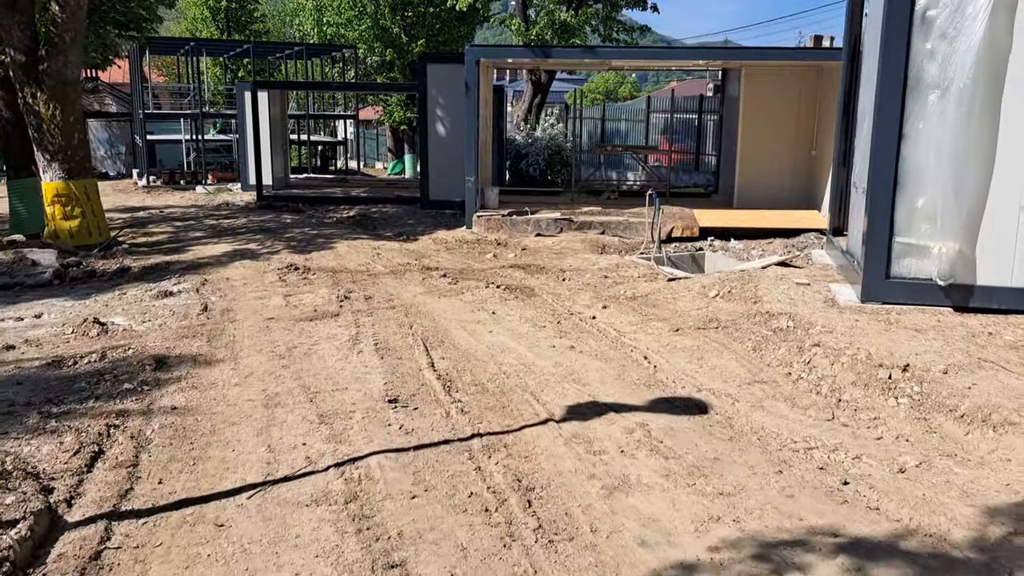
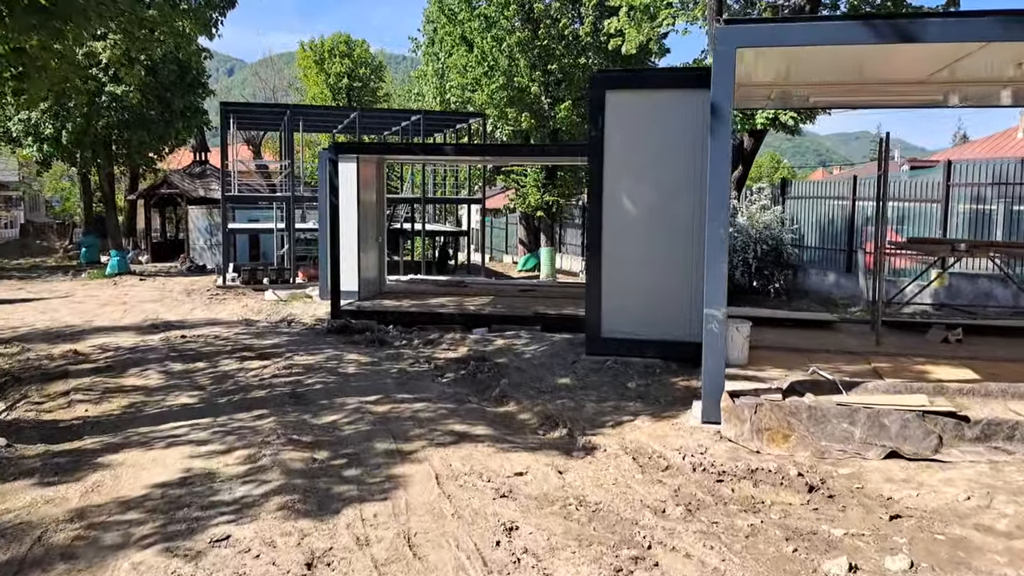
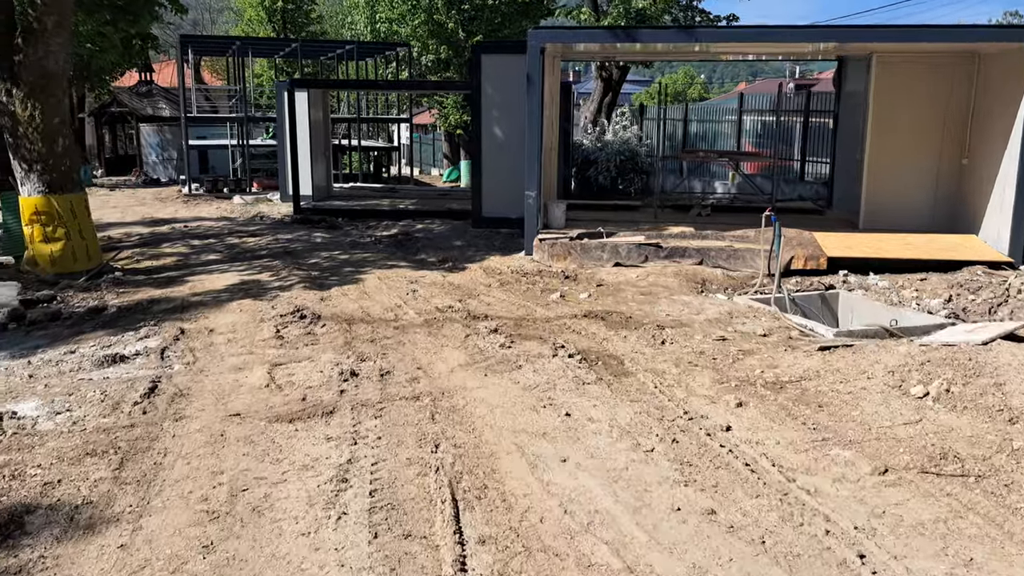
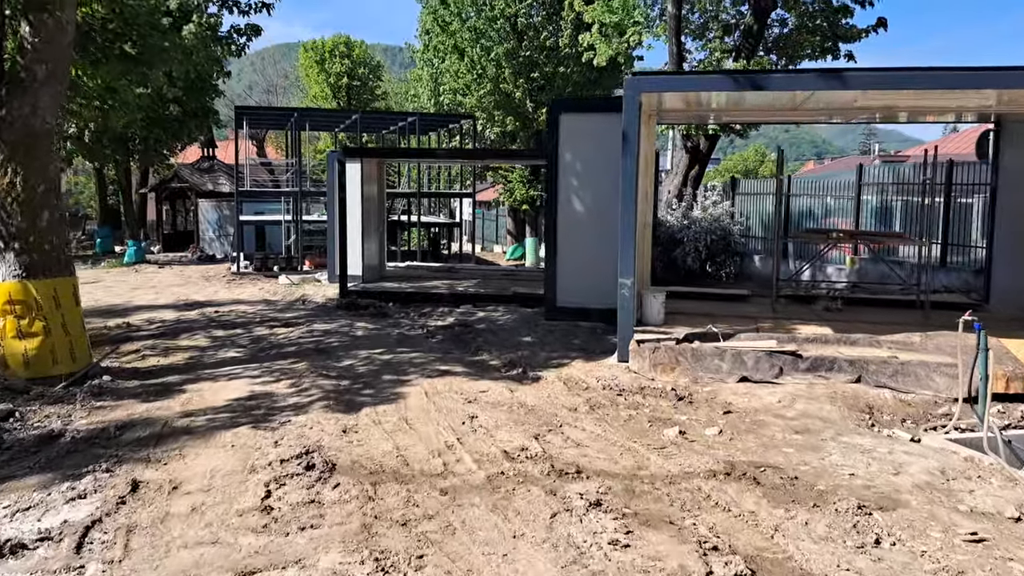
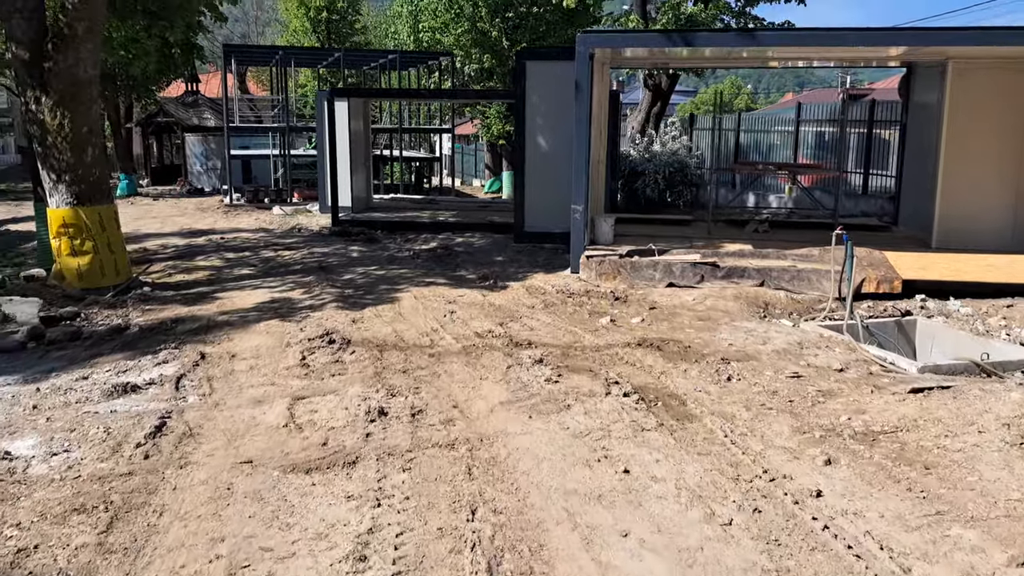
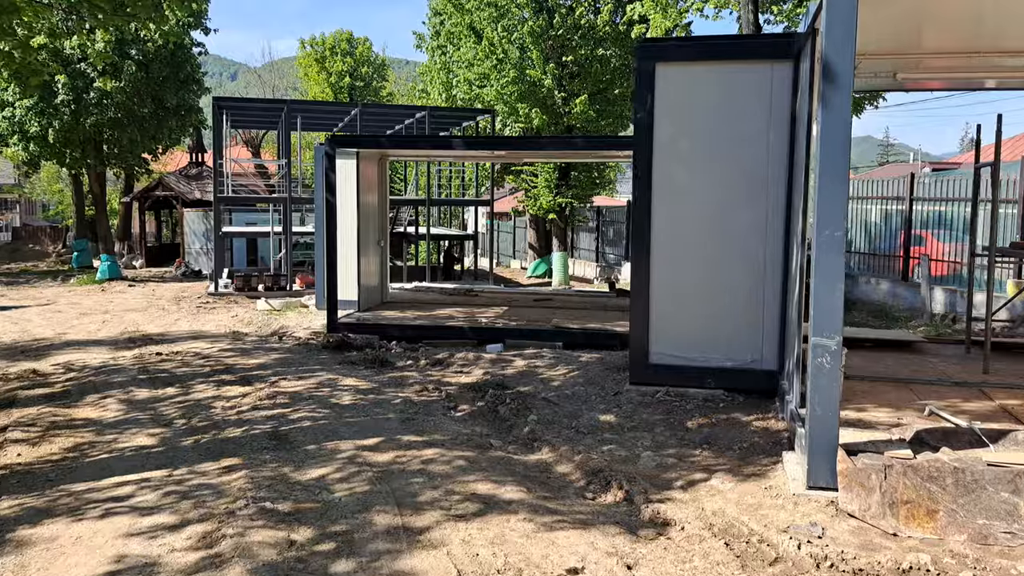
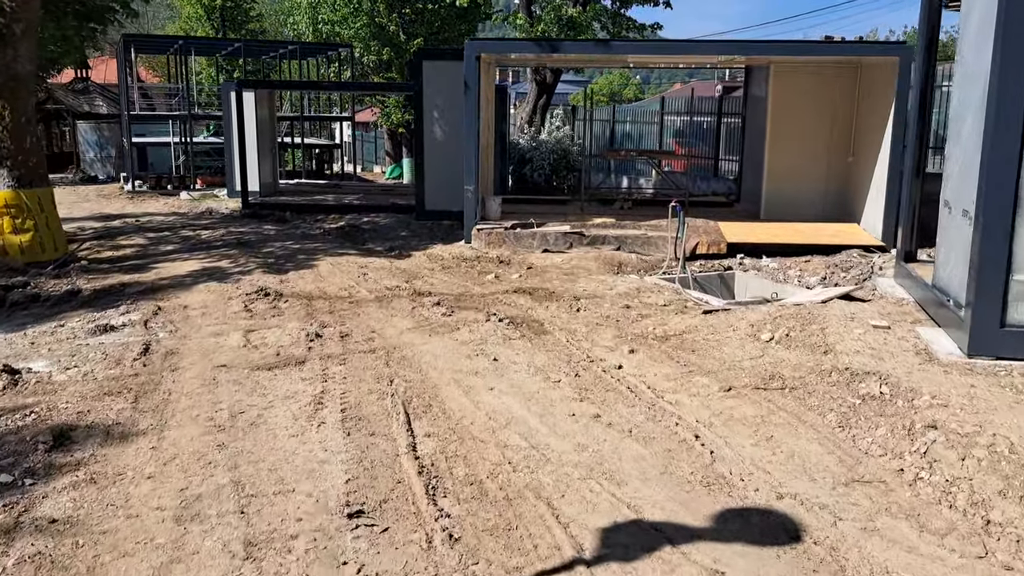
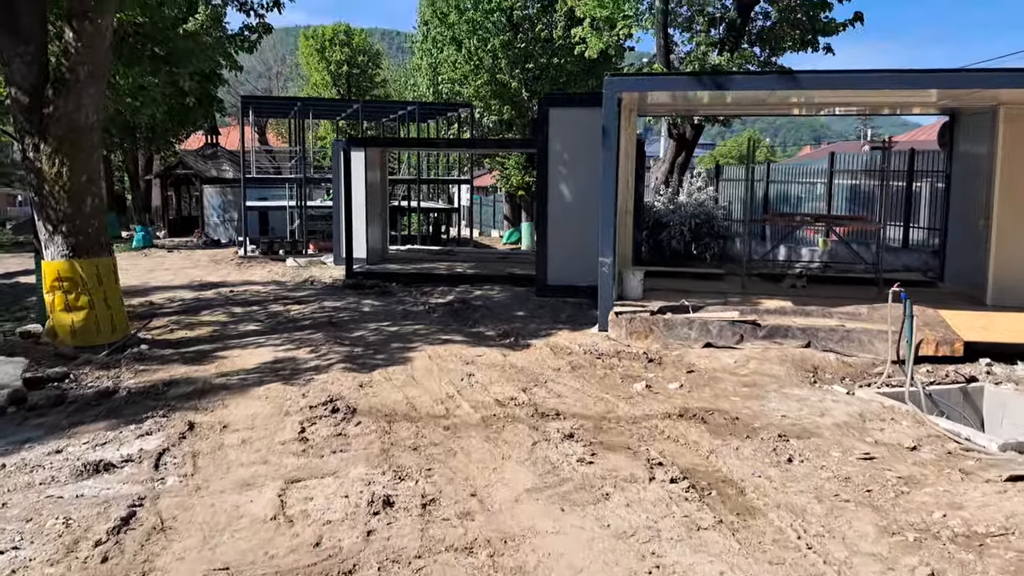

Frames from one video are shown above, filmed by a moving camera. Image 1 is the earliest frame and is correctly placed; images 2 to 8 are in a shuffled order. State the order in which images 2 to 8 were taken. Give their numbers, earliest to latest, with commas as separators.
7, 3, 5, 8, 4, 2, 6
